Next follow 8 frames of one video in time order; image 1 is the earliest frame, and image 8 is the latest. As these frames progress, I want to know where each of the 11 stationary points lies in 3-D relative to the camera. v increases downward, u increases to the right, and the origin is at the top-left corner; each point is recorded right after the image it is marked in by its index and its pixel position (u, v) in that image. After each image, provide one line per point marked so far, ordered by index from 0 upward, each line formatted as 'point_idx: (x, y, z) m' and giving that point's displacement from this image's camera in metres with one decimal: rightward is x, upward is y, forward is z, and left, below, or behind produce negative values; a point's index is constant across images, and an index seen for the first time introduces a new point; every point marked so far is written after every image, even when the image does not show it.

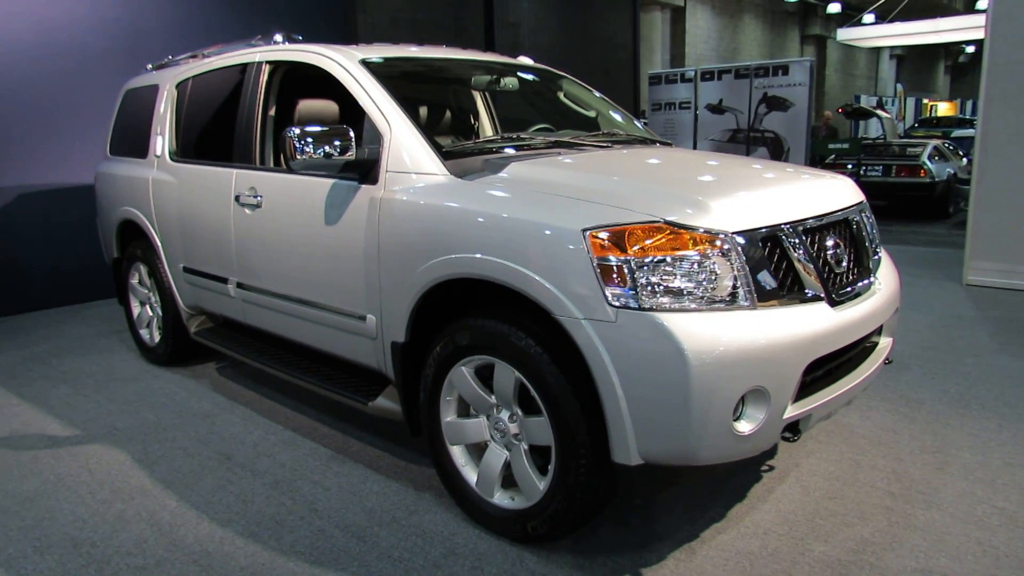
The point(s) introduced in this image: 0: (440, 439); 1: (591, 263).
0: (-0.3, -0.5, +2.6) m
1: (+0.3, +0.1, +2.1) m
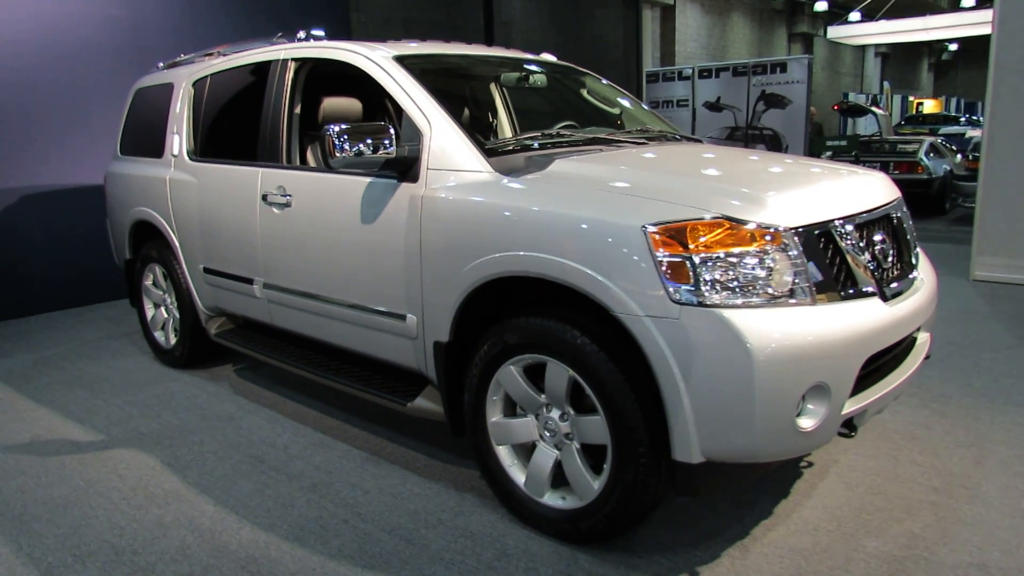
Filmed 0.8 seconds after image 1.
0: (-0.1, -0.5, +2.6) m
1: (+0.4, +0.1, +2.1) m
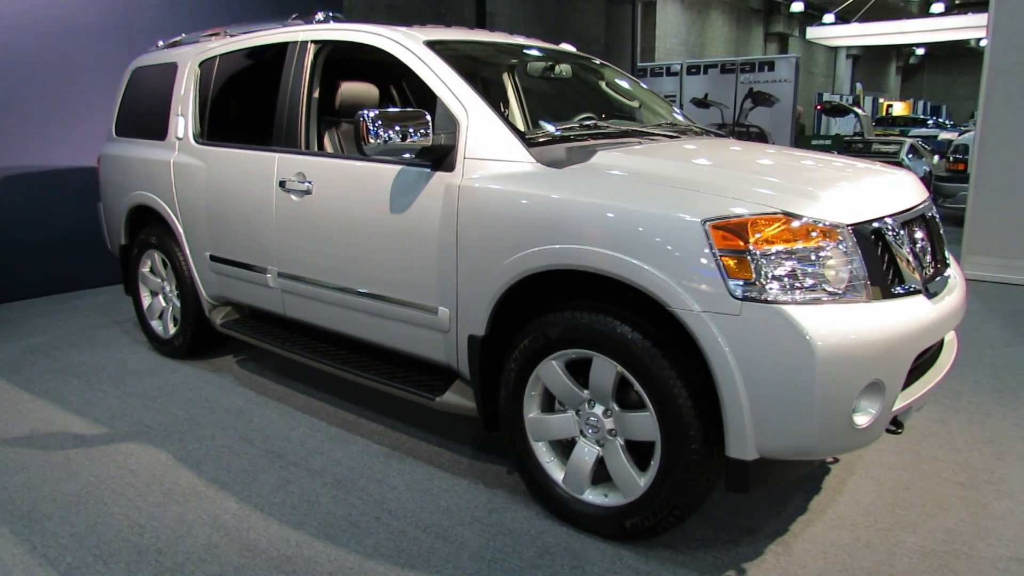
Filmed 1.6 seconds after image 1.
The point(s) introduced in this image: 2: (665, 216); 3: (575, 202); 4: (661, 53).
0: (0.0, -0.5, +2.5) m
1: (+0.6, +0.1, +2.1) m
2: (+0.5, +0.2, +2.2) m
3: (+0.2, +0.3, +2.3) m
4: (+3.2, +5.0, +15.7) m
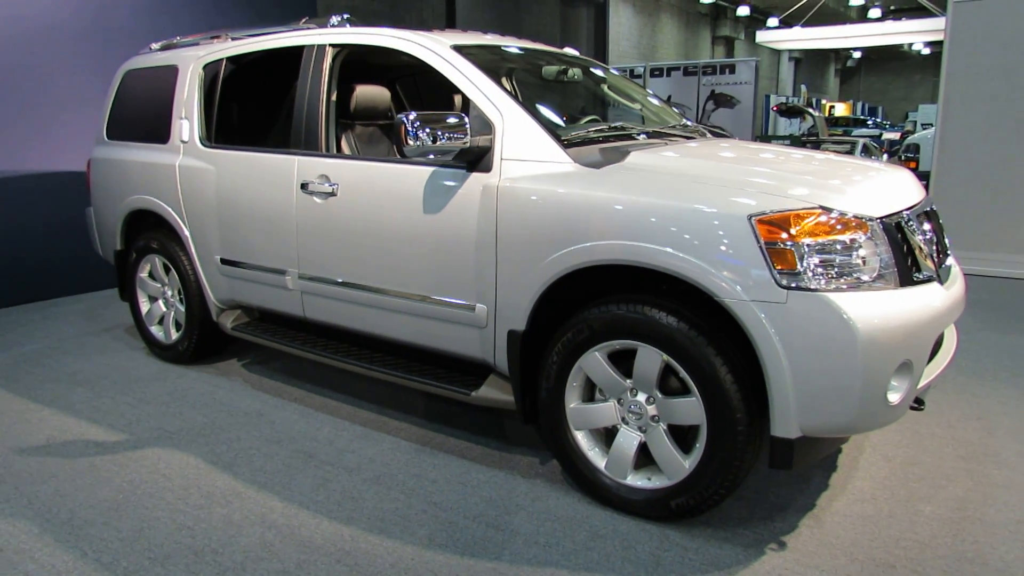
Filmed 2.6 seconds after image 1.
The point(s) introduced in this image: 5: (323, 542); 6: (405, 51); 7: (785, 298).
0: (+0.2, -0.5, +2.6) m
1: (+0.7, +0.1, +2.2) m
2: (+0.6, +0.2, +2.3) m
3: (+0.4, +0.3, +2.4) m
4: (+2.2, +5.0, +16.0) m
5: (-0.6, -0.8, +2.4) m
6: (-0.4, +1.0, +3.0) m
7: (+0.8, 0.0, +2.2) m
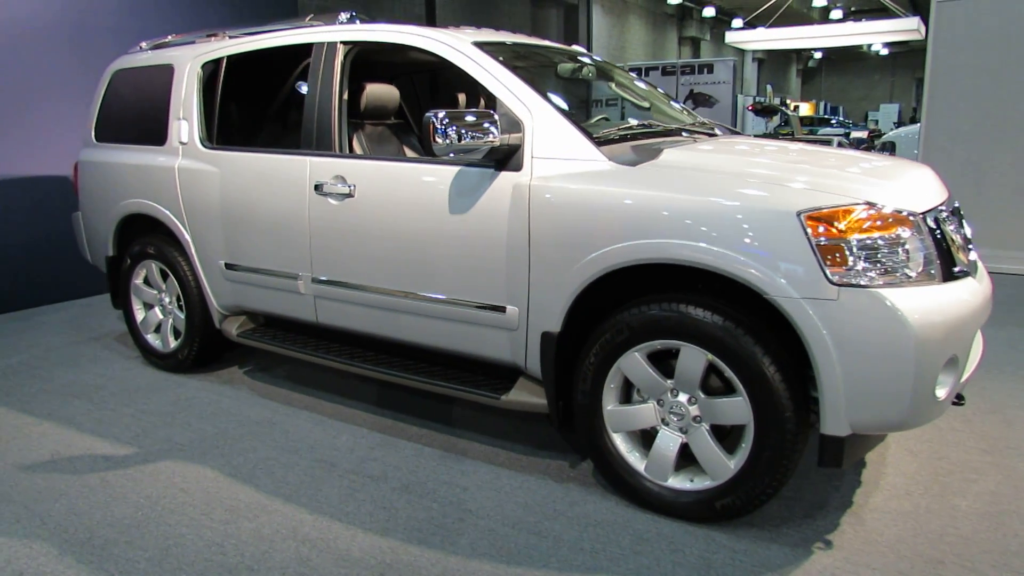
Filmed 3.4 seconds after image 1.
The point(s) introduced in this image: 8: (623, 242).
0: (+0.3, -0.5, +2.6) m
1: (+0.9, +0.1, +2.2) m
2: (+0.7, +0.2, +2.3) m
3: (+0.5, +0.3, +2.4) m
4: (+1.6, +5.0, +16.0) m
5: (-0.5, -0.8, +2.3) m
6: (-0.4, +1.0, +3.0) m
7: (+0.9, 0.0, +2.2) m
8: (+0.4, +0.2, +2.4) m
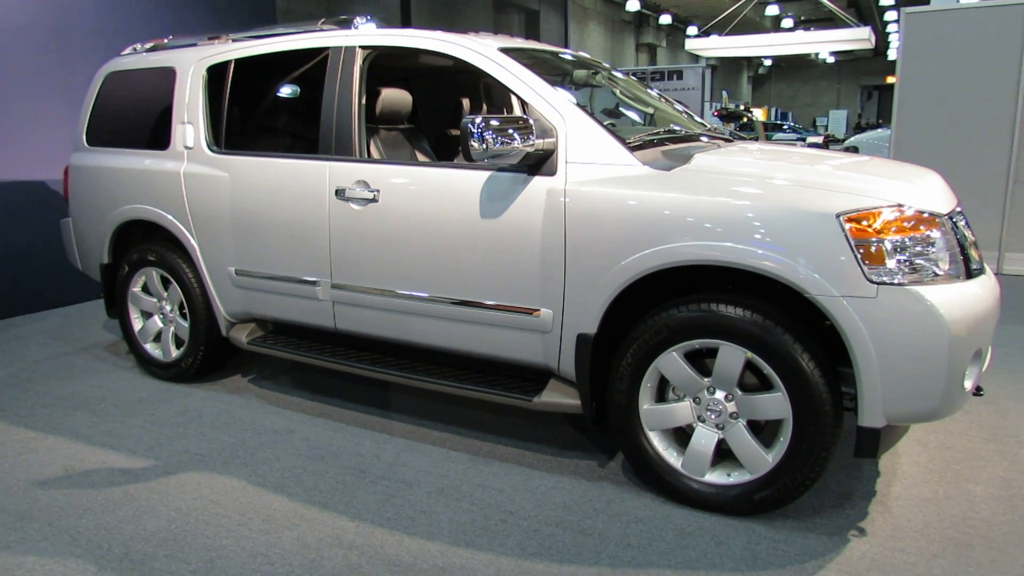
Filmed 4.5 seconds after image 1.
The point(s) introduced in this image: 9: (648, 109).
0: (+0.4, -0.5, +2.6) m
1: (+1.0, +0.1, +2.3) m
2: (+0.9, +0.2, +2.3) m
3: (+0.6, +0.3, +2.5) m
4: (+0.8, +5.0, +16.2) m
5: (-0.3, -0.9, +2.3) m
6: (-0.3, +1.0, +3.0) m
7: (+1.1, 0.0, +2.2) m
8: (+0.5, +0.1, +2.5) m
9: (+0.7, +0.9, +3.6) m
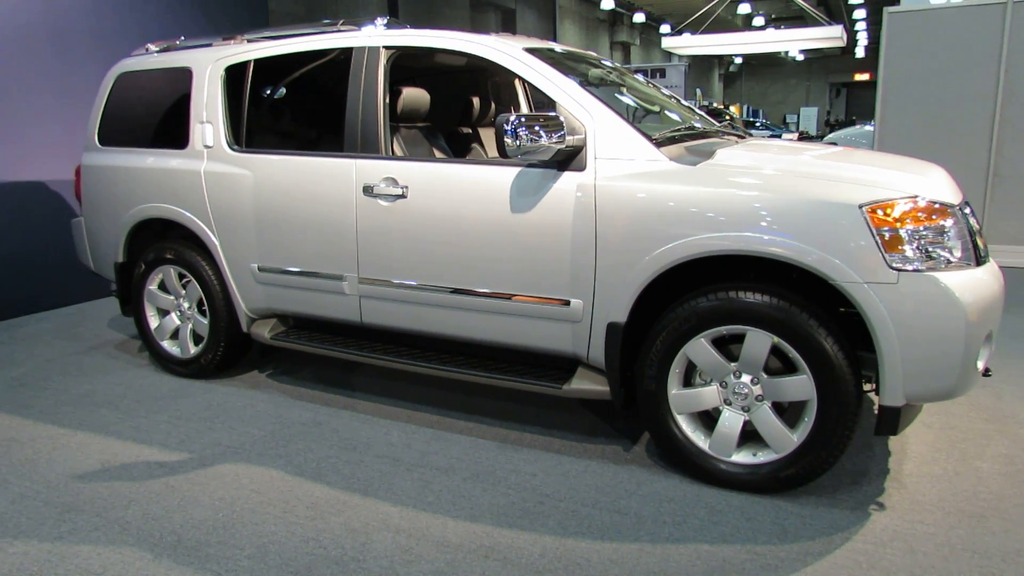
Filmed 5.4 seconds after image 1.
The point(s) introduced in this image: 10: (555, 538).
0: (+0.6, -0.5, +2.8) m
1: (+1.2, +0.2, +2.4) m
2: (+1.0, +0.3, +2.5) m
3: (+0.7, +0.3, +2.6) m
4: (+0.4, +5.0, +16.3) m
5: (-0.2, -0.8, +2.4) m
6: (-0.2, +1.0, +3.1) m
7: (+1.2, 0.0, +2.4) m
8: (+0.6, +0.2, +2.6) m
9: (+0.7, +0.9, +3.8) m
10: (+0.1, -0.8, +2.4) m
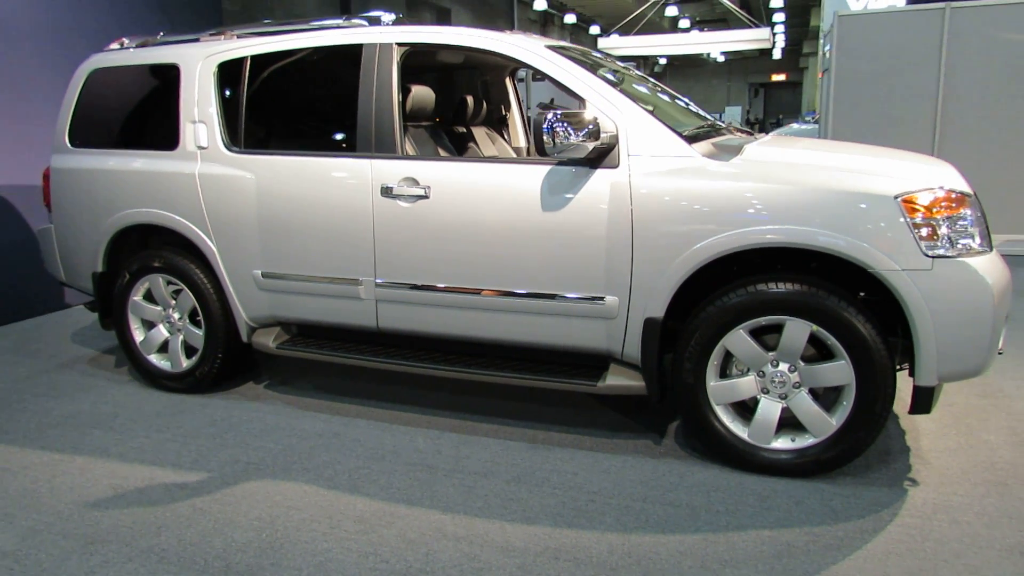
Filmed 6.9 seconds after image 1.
0: (+0.7, -0.4, +2.8) m
1: (+1.3, +0.2, +2.5) m
2: (+1.2, +0.3, +2.6) m
3: (+0.9, +0.4, +2.6) m
4: (-1.0, +5.0, +16.2) m
5: (0.0, -0.8, +2.4) m
6: (-0.1, +1.0, +3.0) m
7: (+1.4, +0.1, +2.5) m
8: (+0.8, +0.2, +2.7) m
9: (+0.8, +1.0, +3.8) m
10: (+0.3, -0.8, +2.4) m
